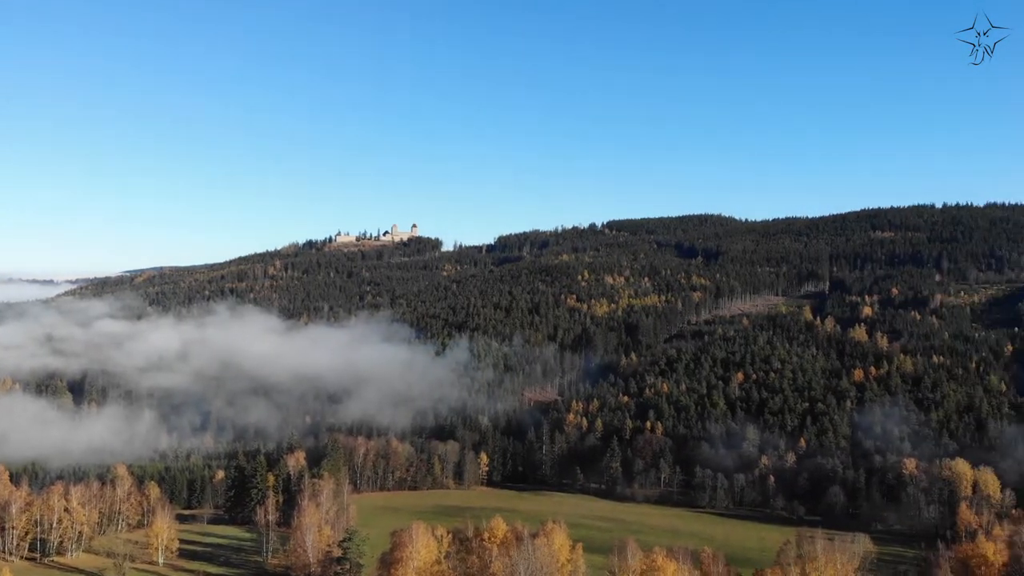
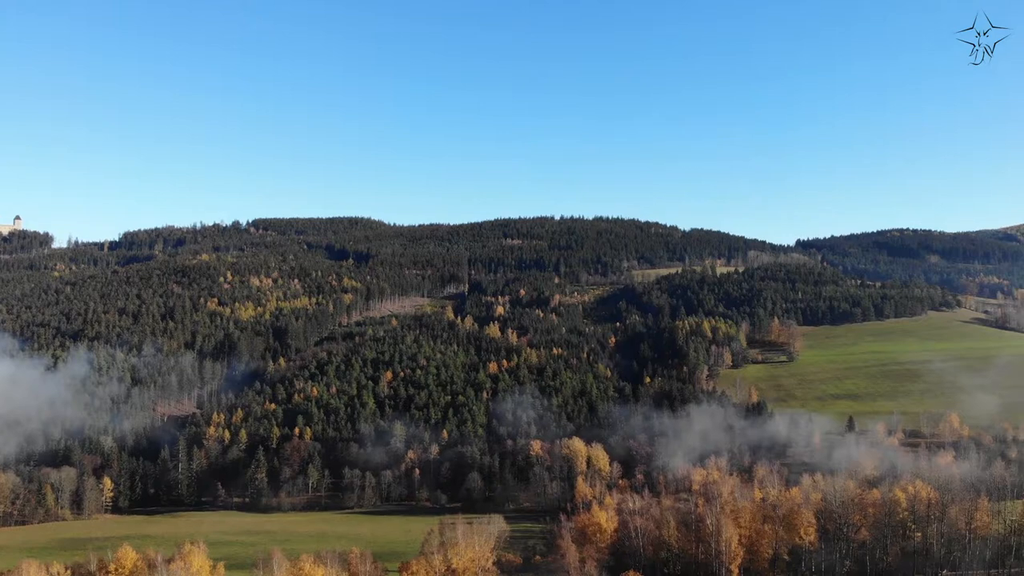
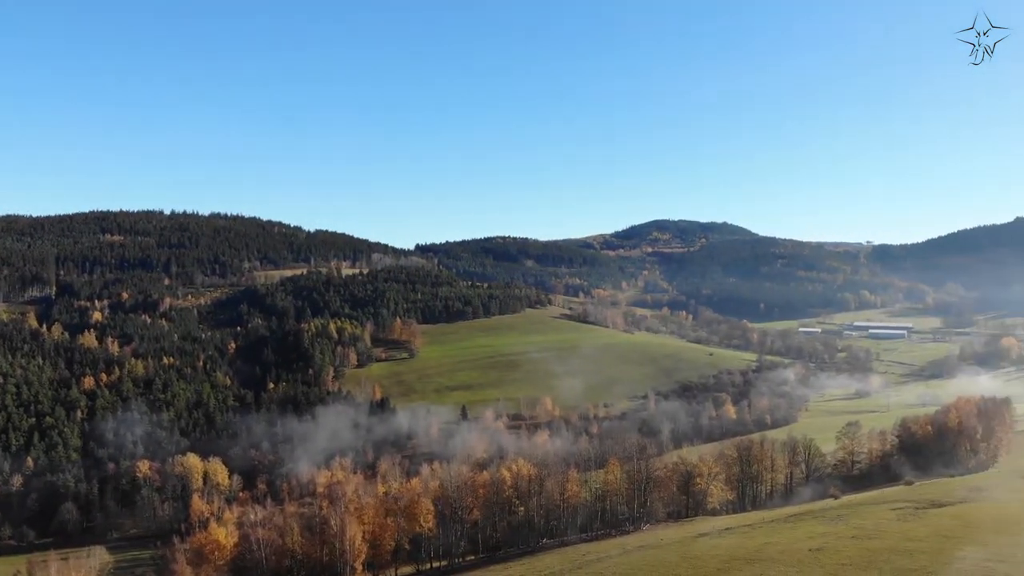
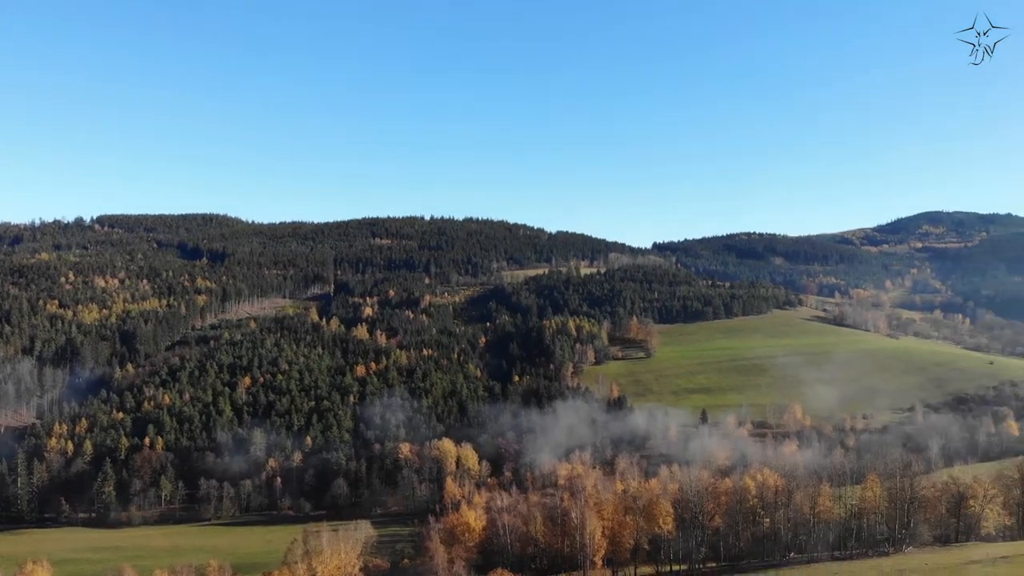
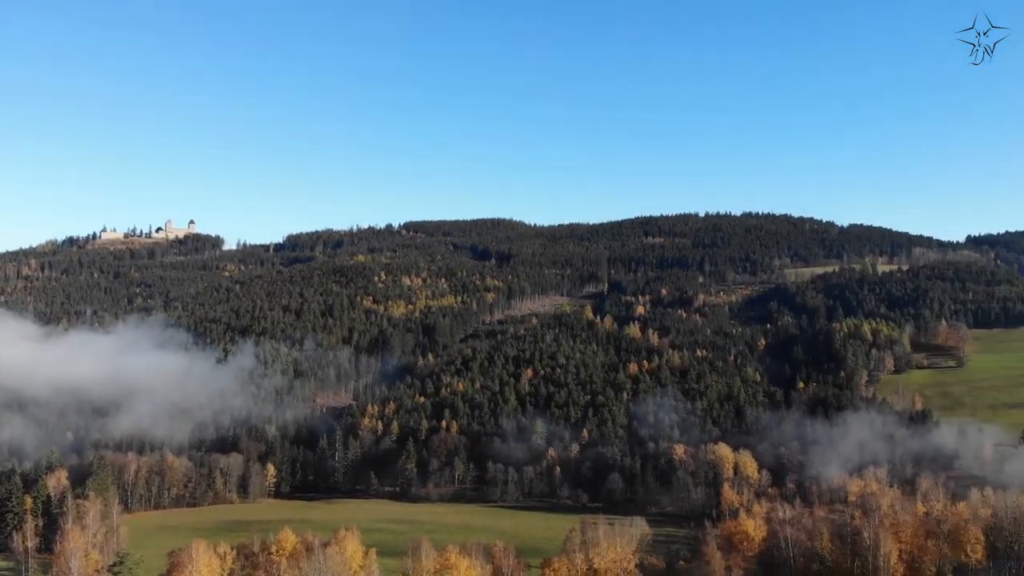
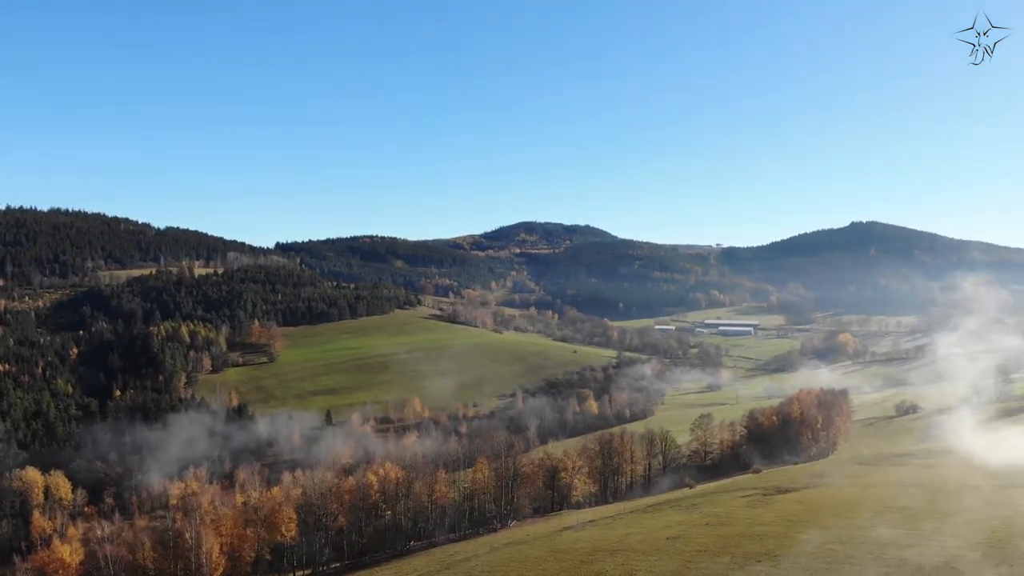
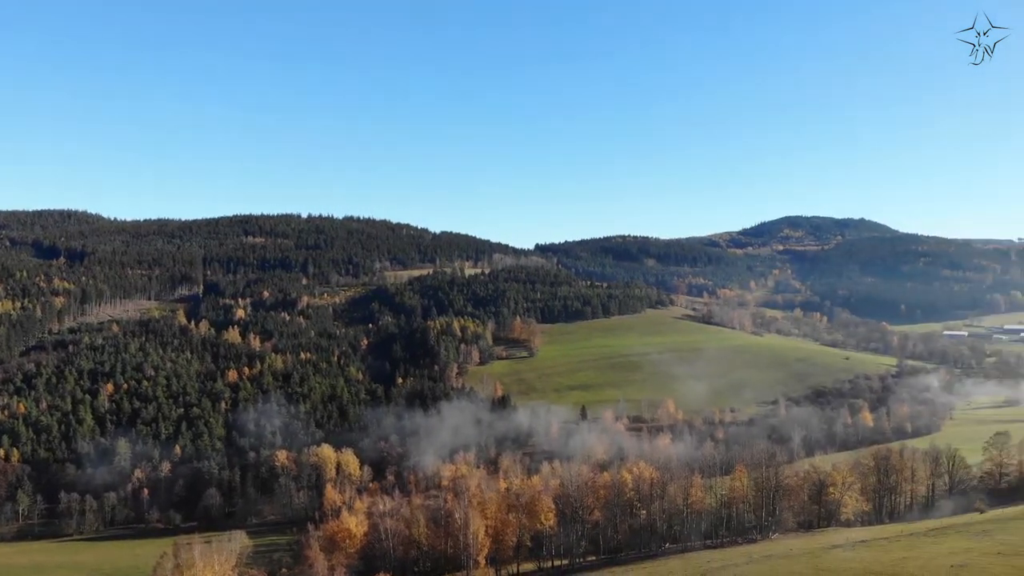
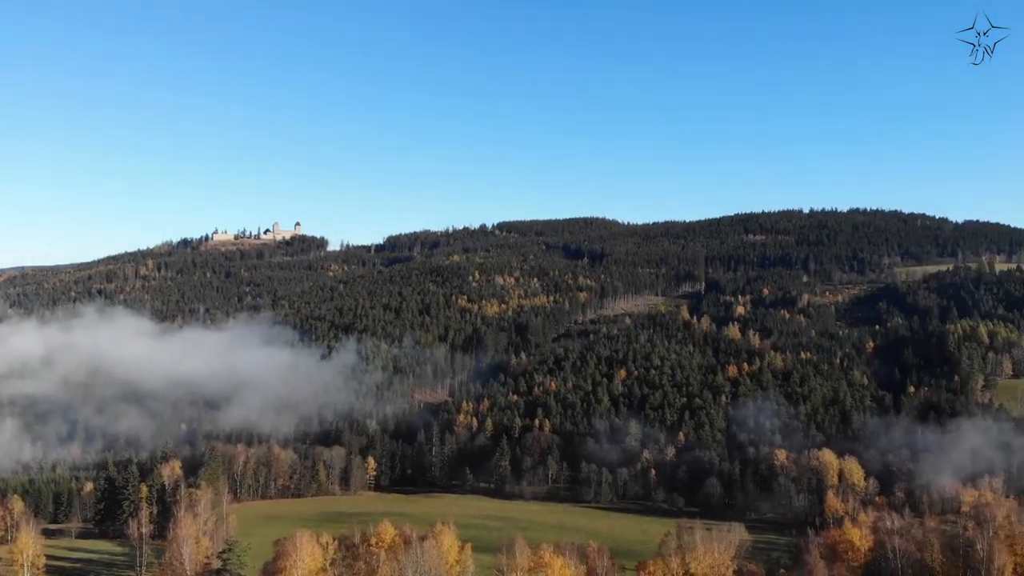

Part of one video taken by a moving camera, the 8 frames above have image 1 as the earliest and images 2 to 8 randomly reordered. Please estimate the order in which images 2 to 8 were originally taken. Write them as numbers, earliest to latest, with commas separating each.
8, 5, 2, 4, 7, 3, 6
